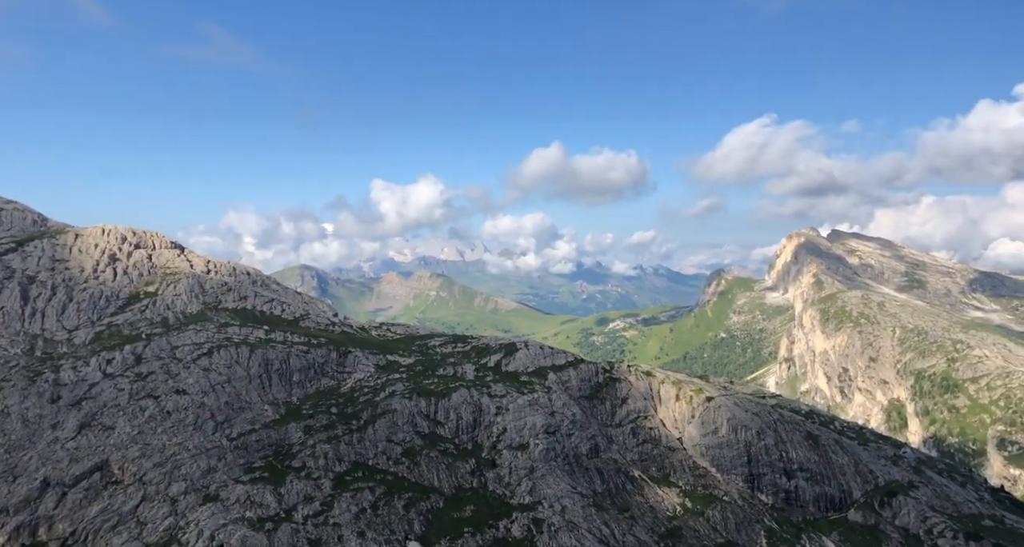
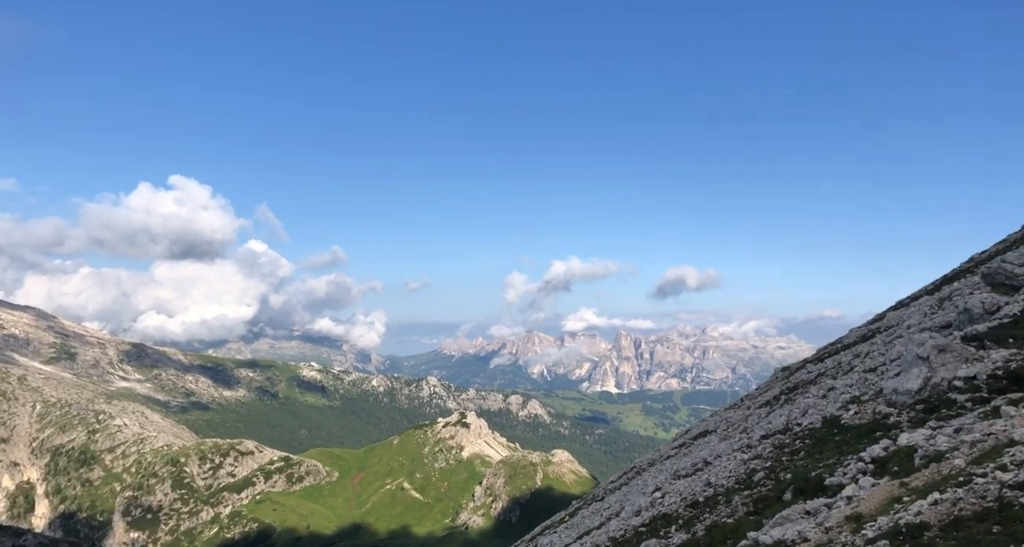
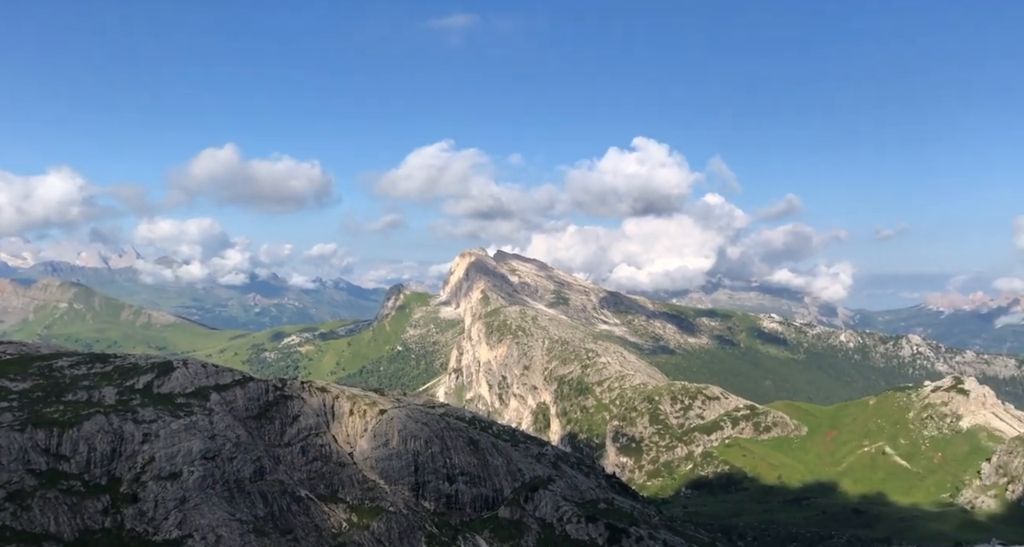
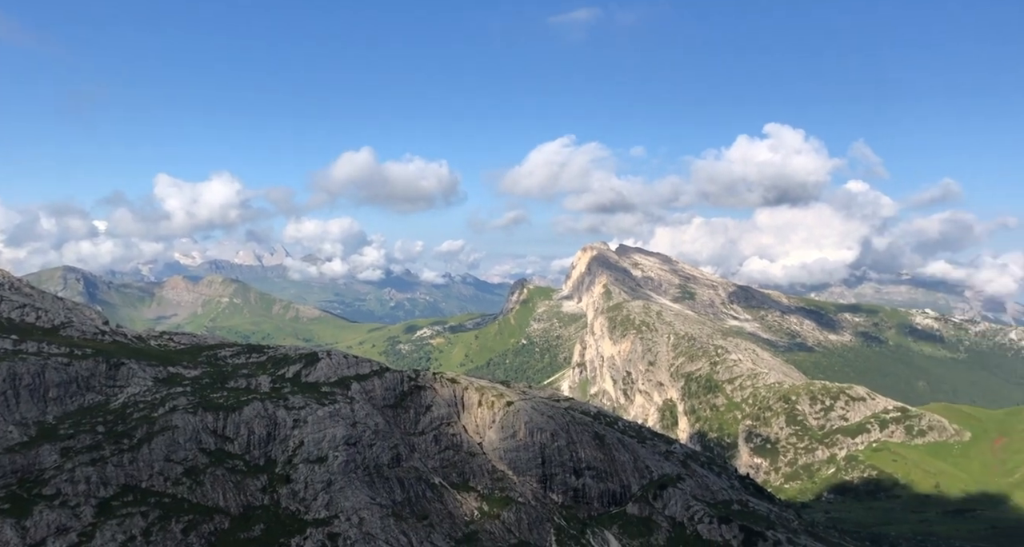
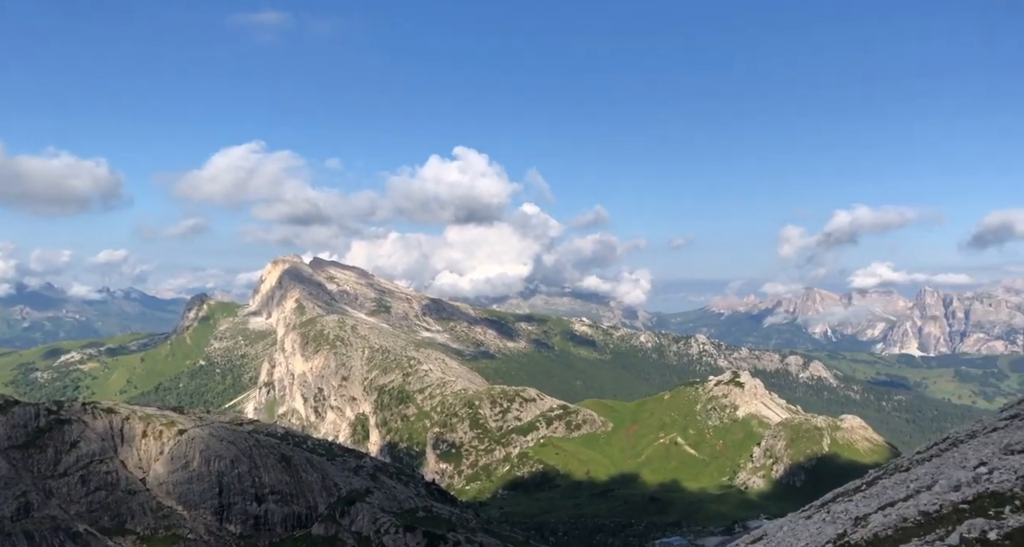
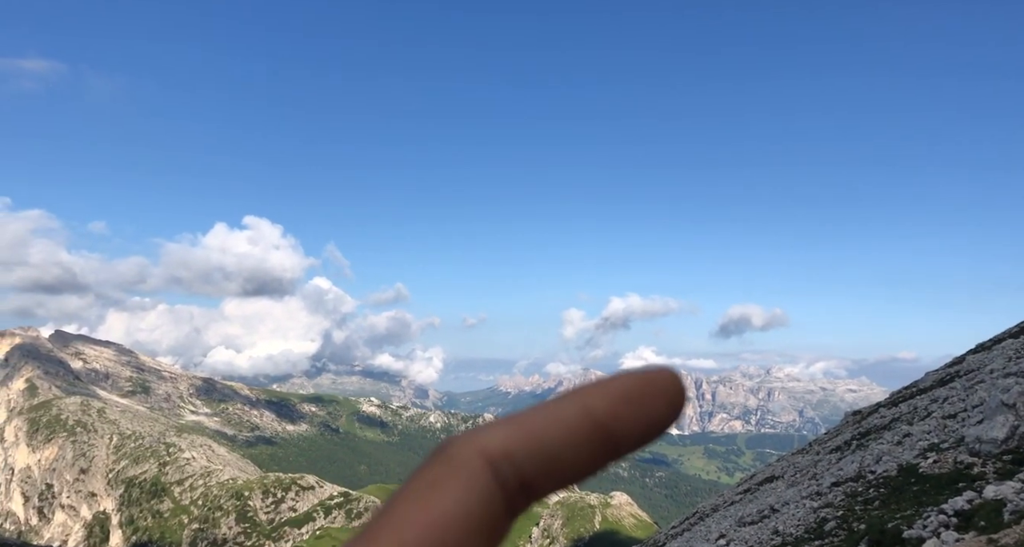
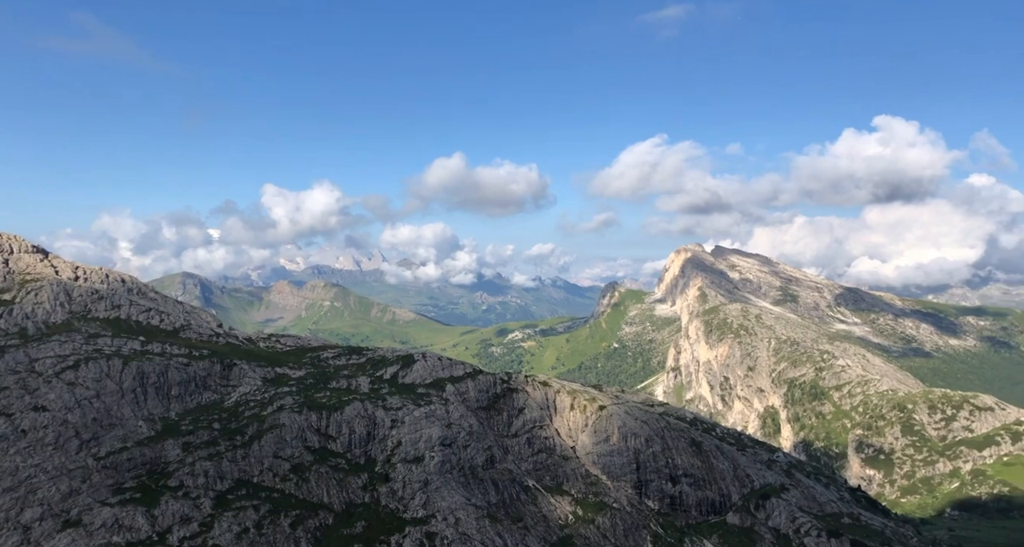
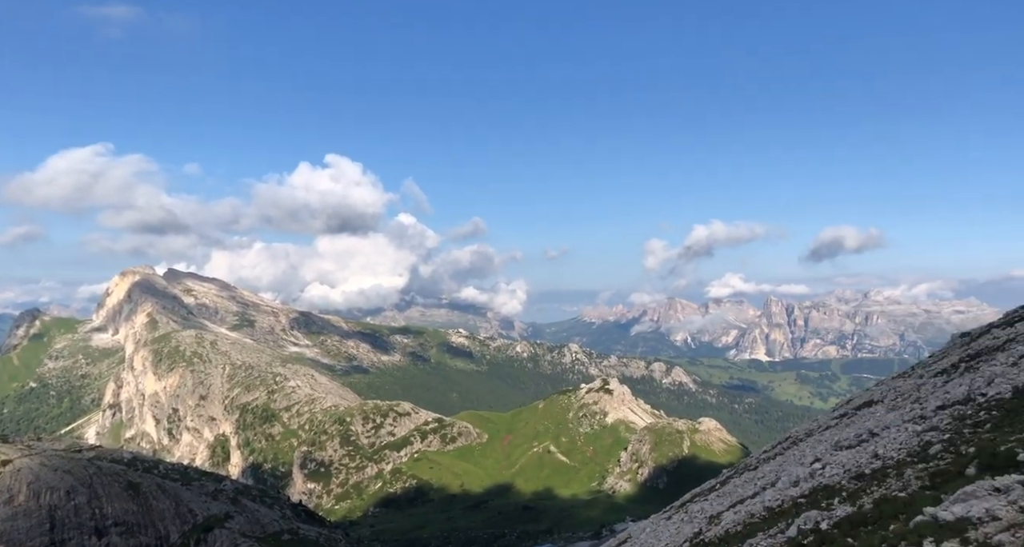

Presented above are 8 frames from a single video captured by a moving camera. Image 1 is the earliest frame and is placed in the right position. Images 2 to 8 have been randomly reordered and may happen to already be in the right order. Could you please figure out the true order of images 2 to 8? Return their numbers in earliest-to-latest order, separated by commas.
7, 4, 3, 5, 8, 2, 6
